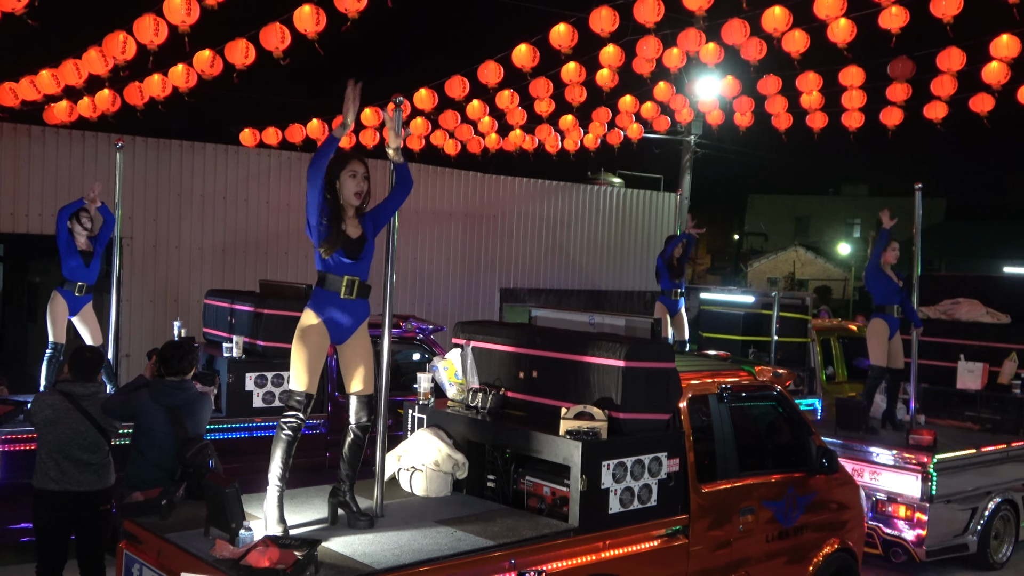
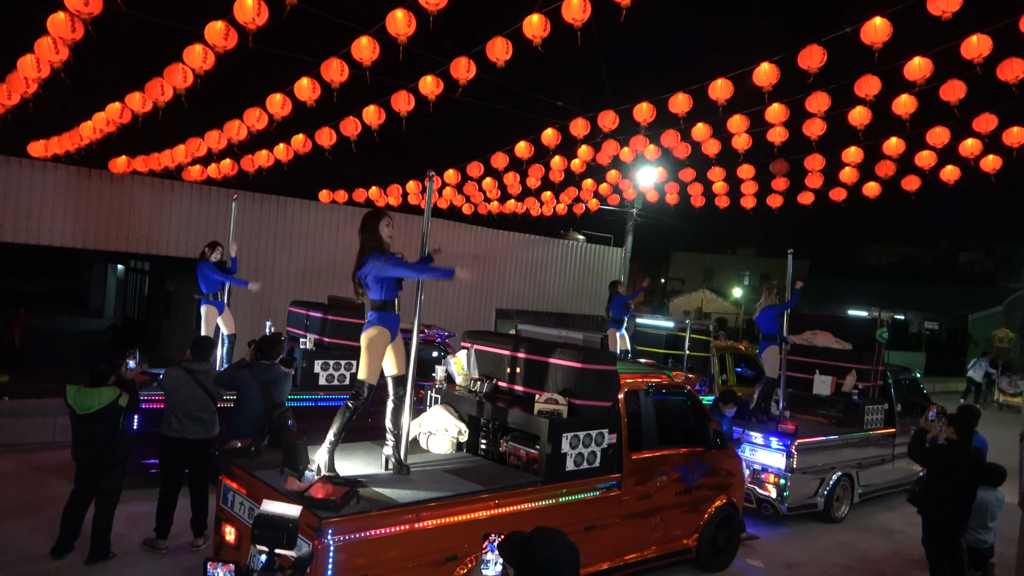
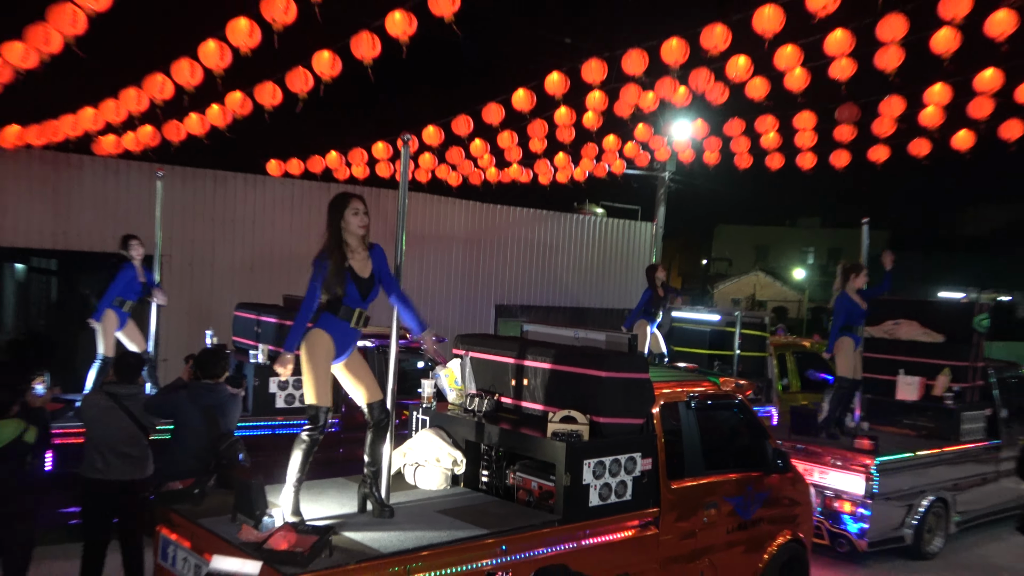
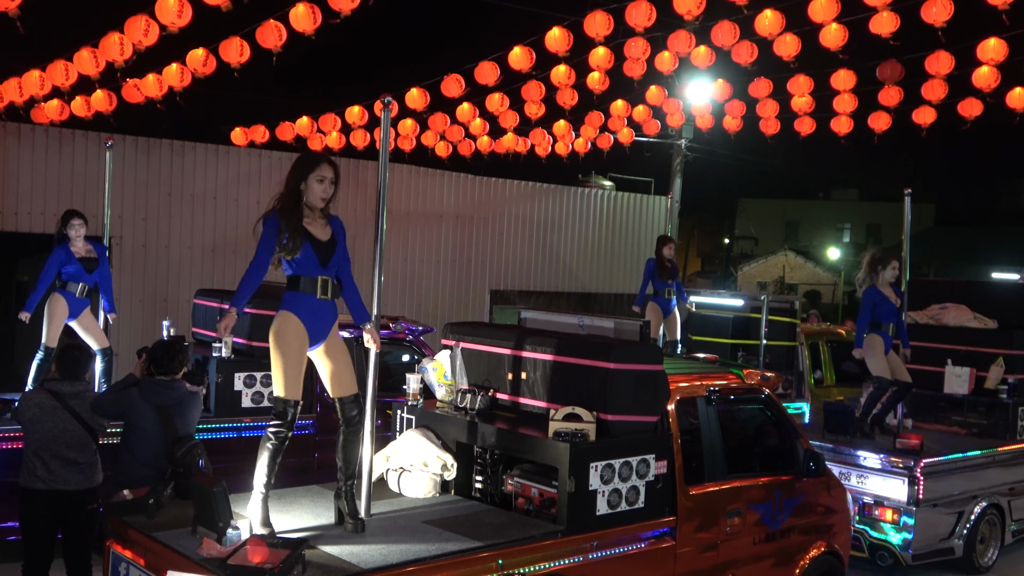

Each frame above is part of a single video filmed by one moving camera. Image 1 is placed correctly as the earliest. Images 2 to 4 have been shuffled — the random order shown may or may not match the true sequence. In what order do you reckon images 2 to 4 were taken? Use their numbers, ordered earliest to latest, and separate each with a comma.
4, 3, 2
